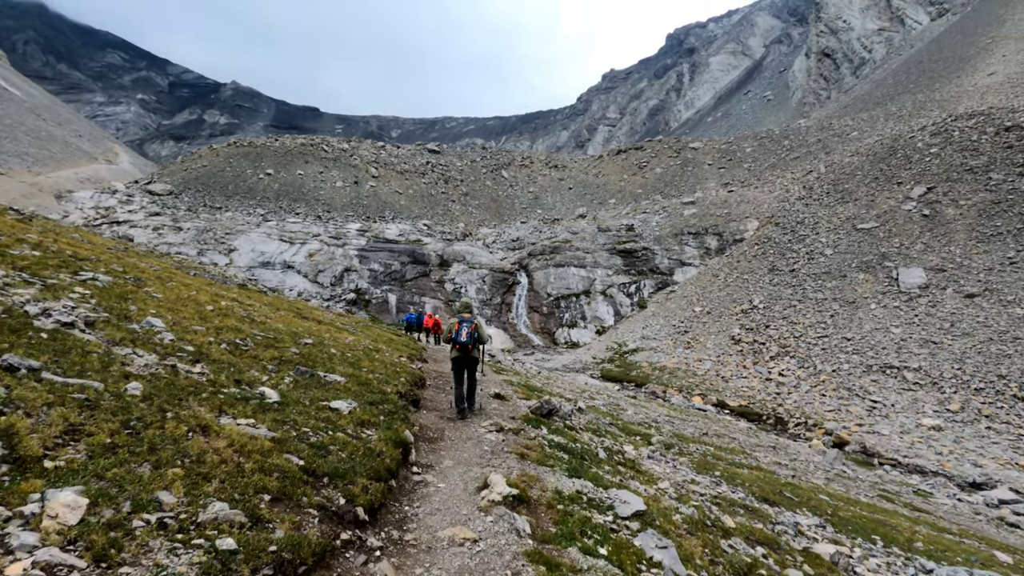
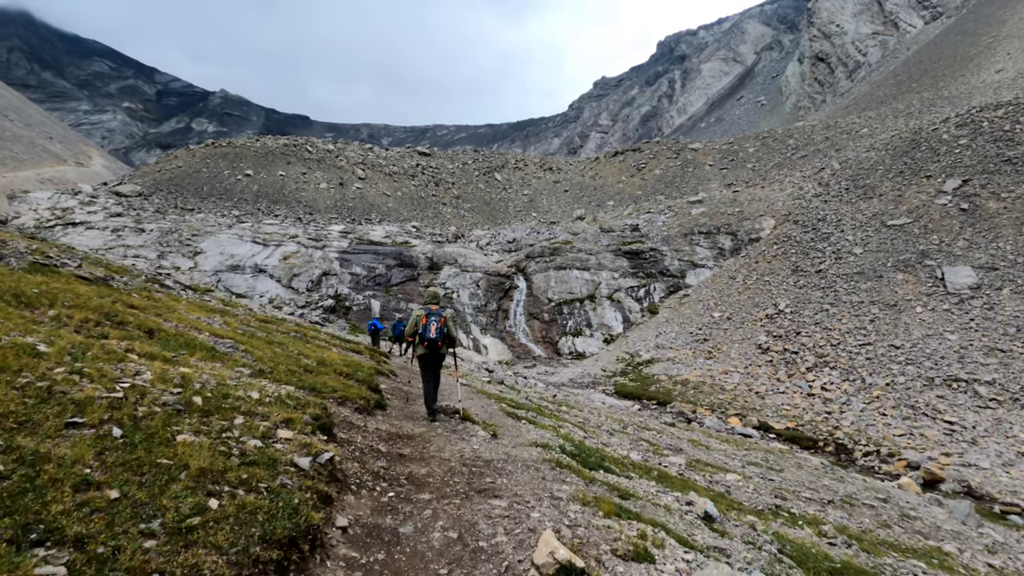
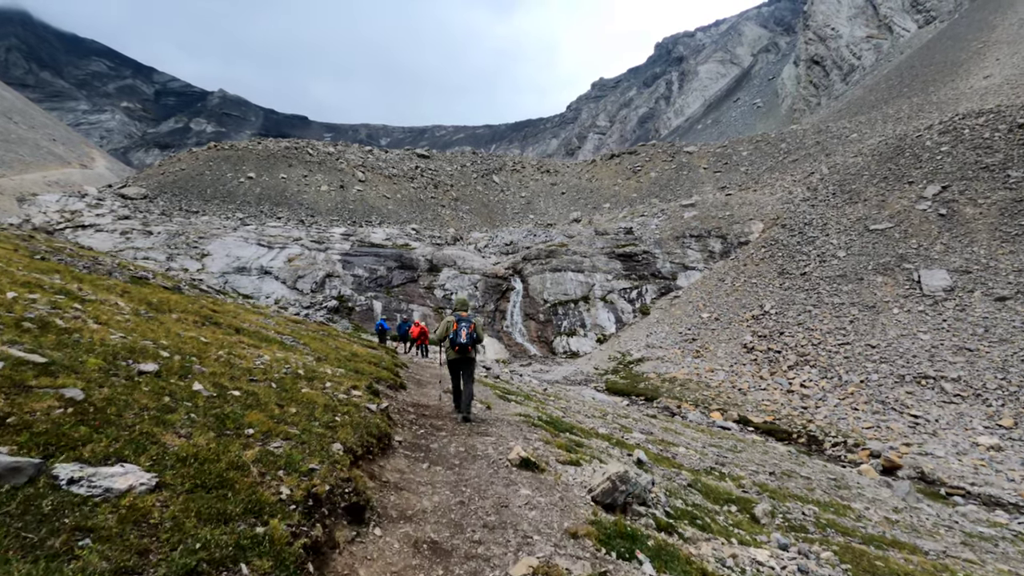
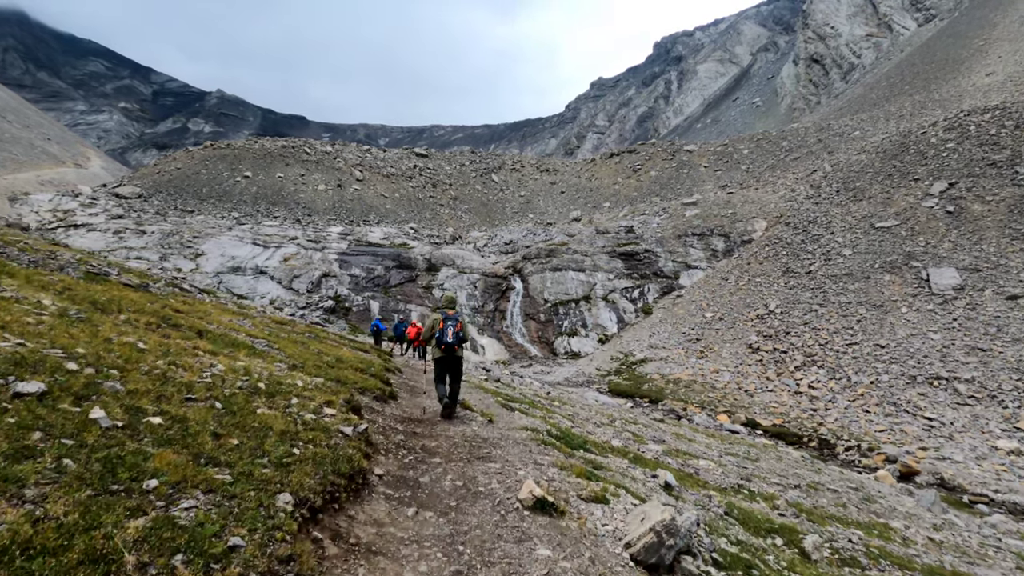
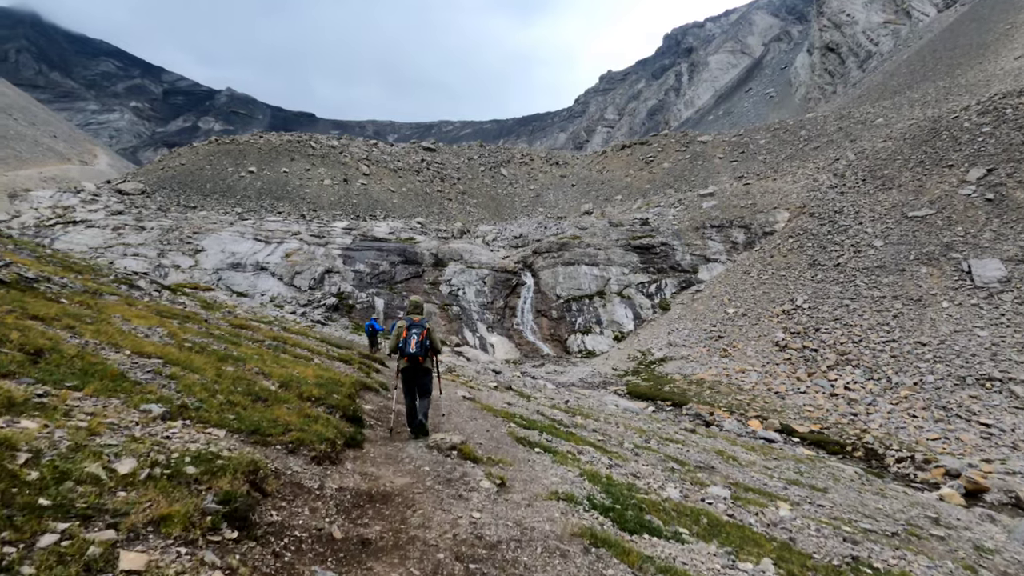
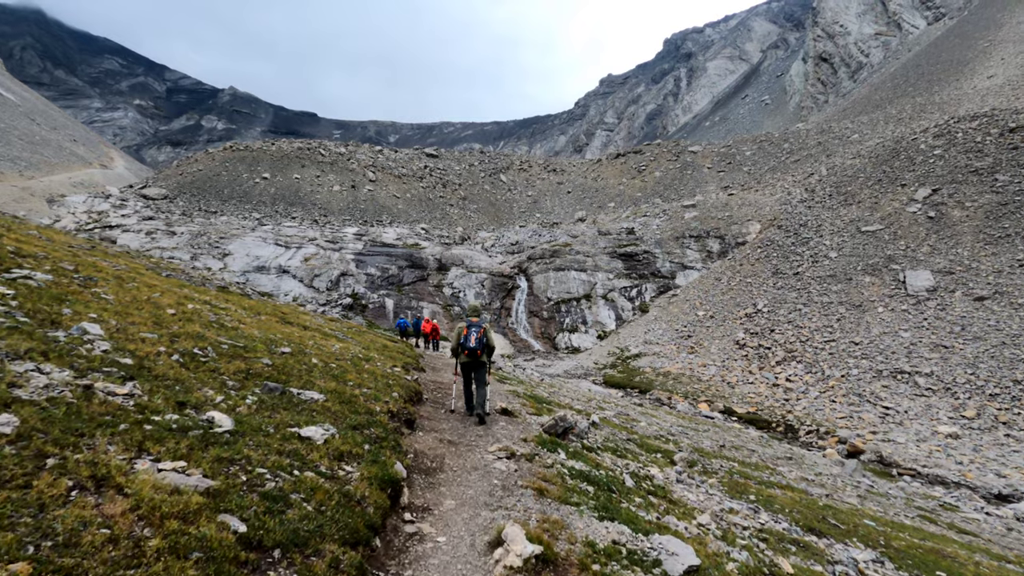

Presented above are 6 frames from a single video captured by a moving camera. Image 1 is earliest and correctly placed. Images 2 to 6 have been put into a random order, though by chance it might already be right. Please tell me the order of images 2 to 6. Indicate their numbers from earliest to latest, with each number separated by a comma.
6, 3, 4, 2, 5
